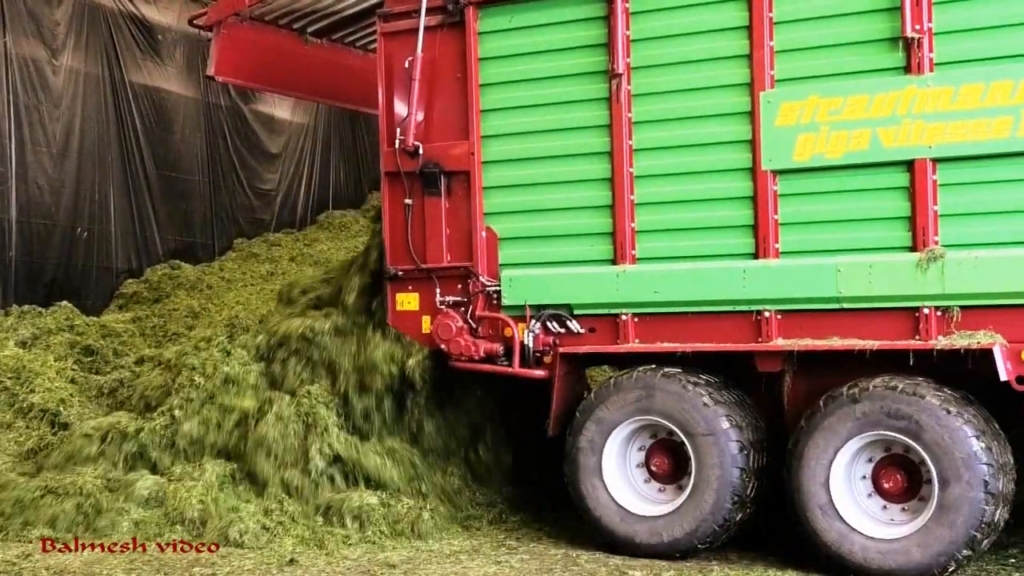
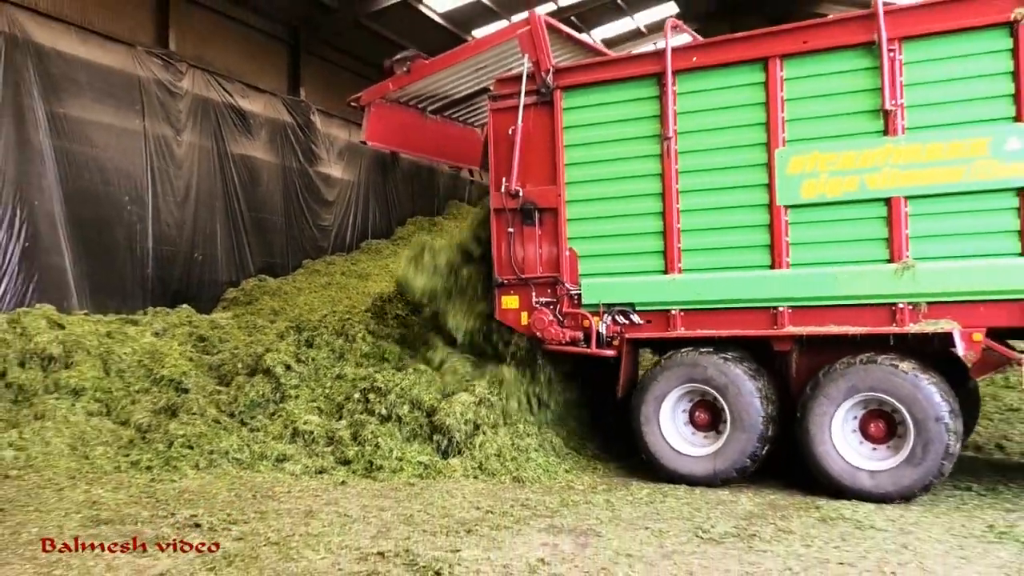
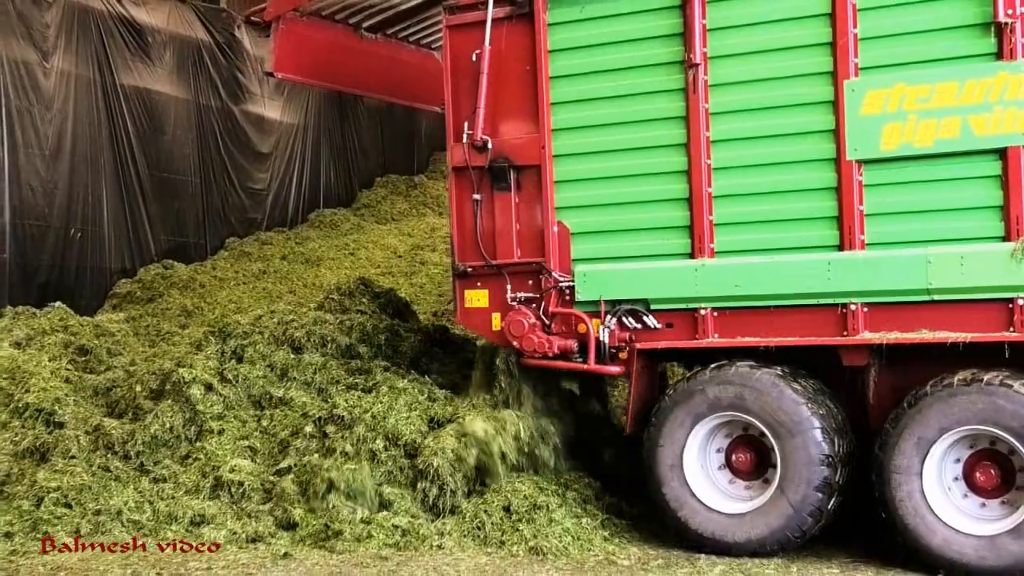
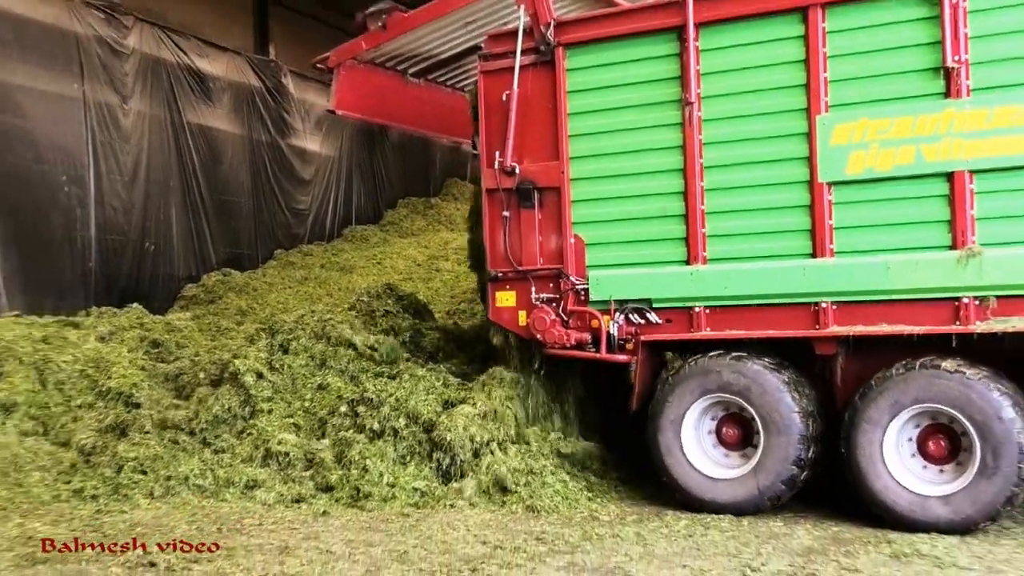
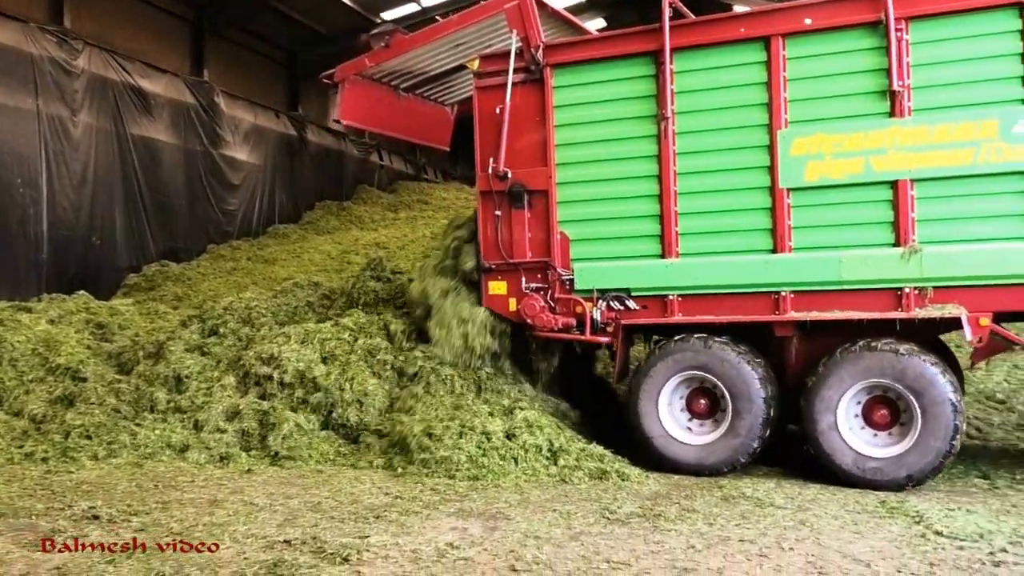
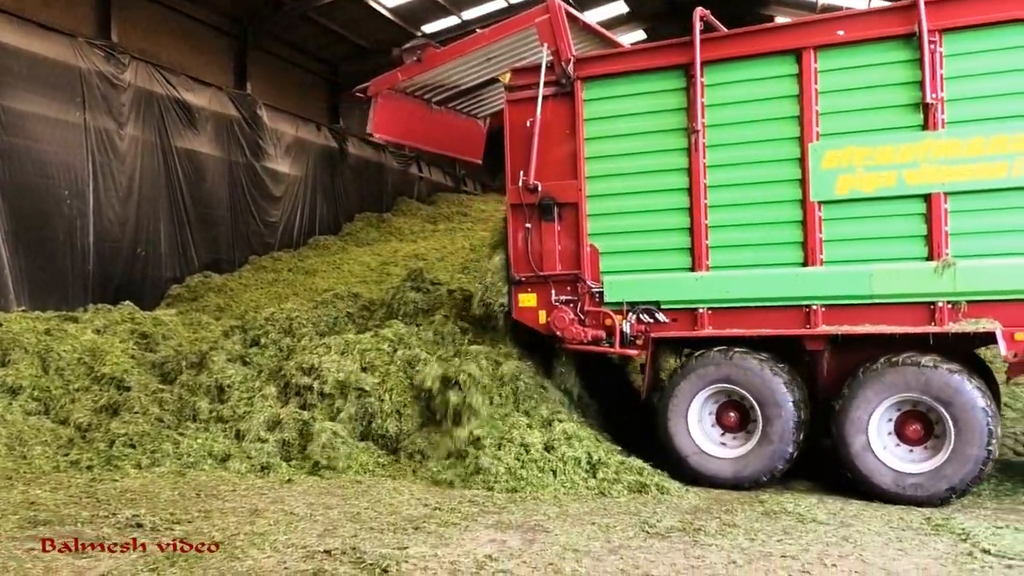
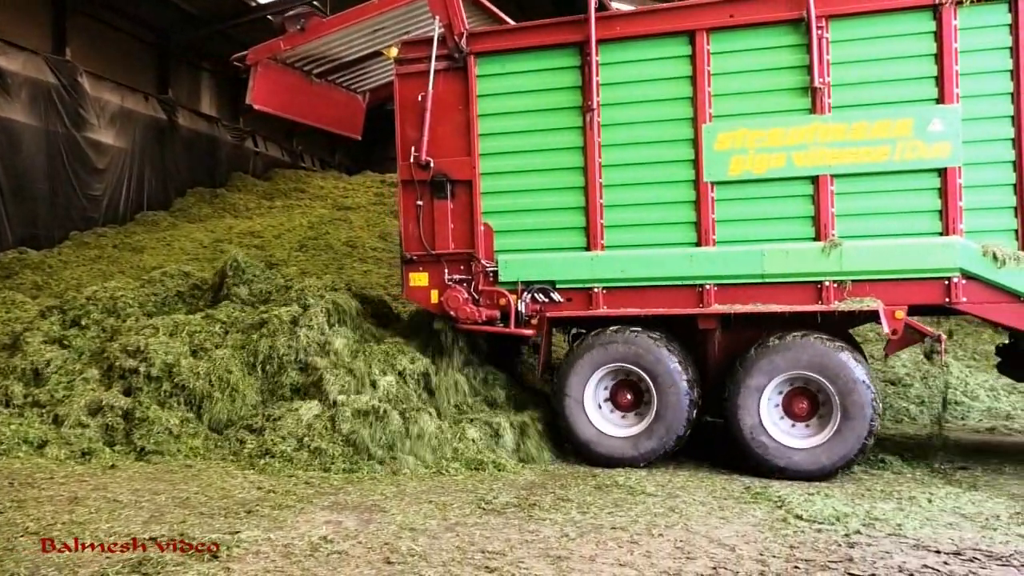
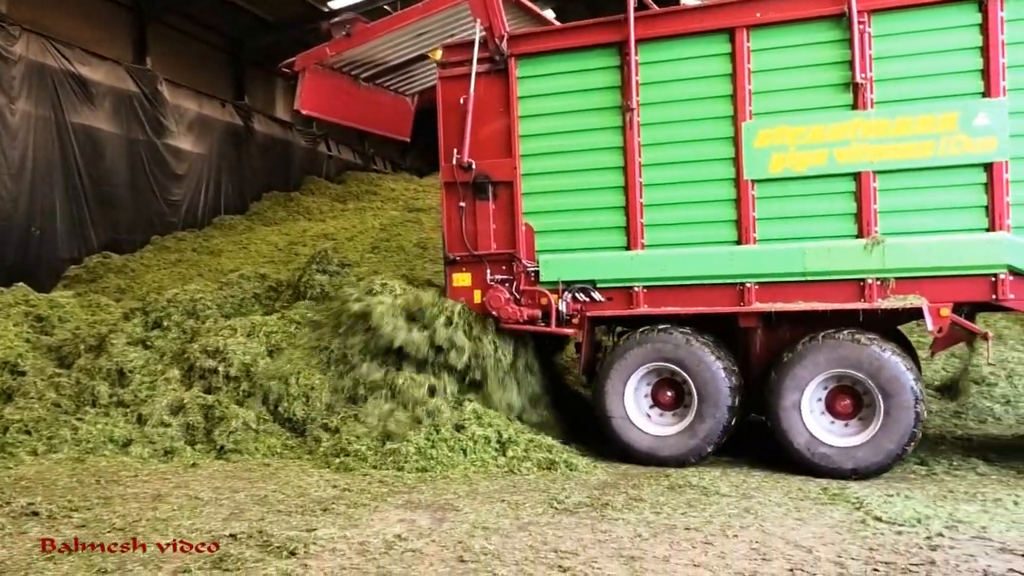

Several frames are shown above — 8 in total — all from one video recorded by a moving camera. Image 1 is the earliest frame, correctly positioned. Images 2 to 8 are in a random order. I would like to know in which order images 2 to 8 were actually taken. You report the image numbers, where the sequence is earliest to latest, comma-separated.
3, 4, 2, 6, 5, 8, 7
